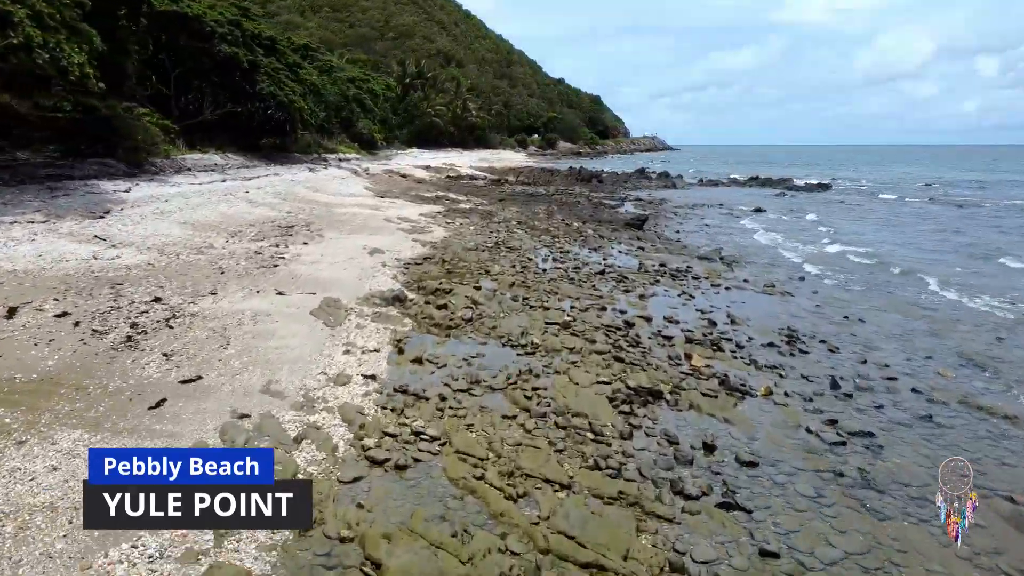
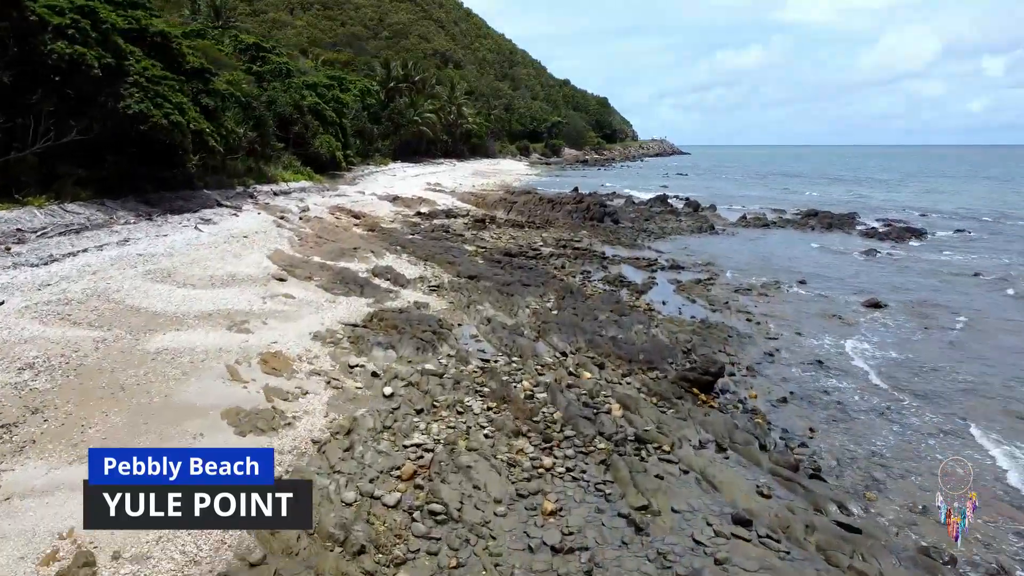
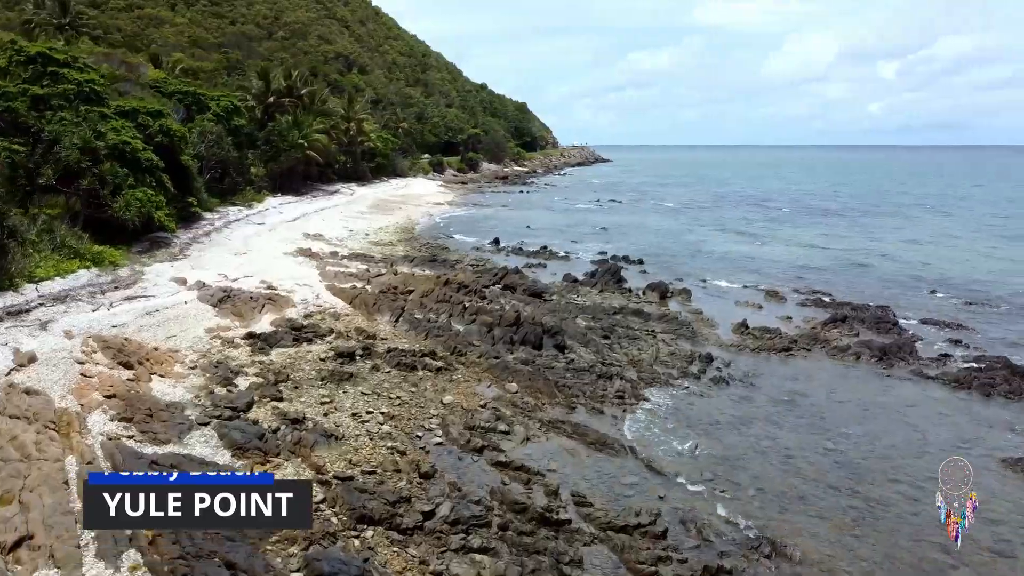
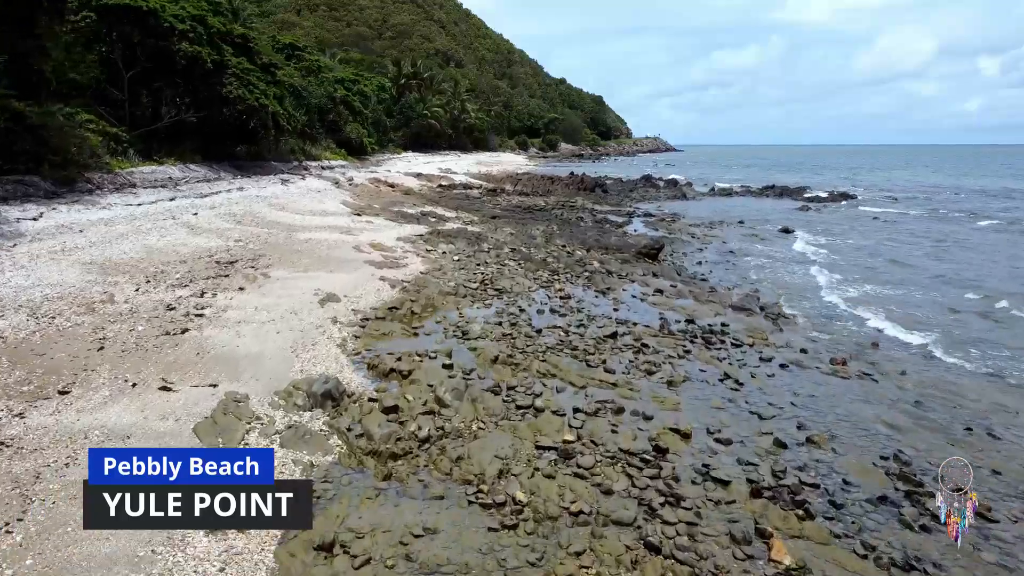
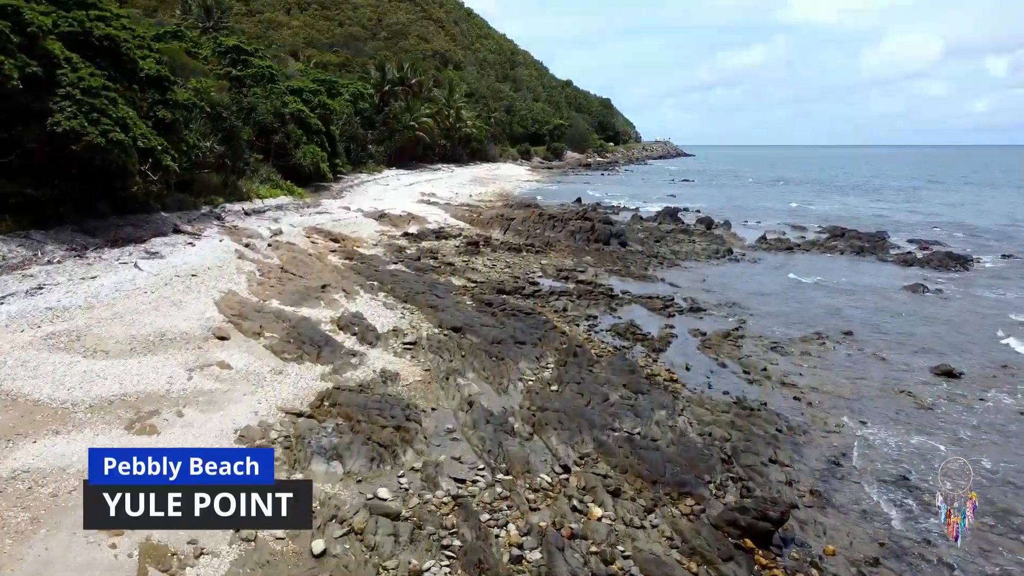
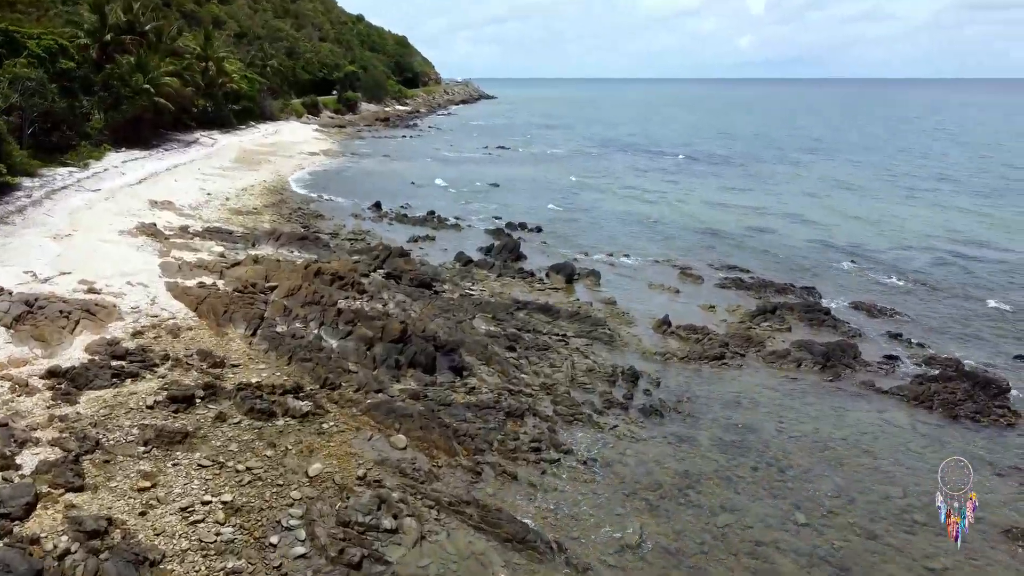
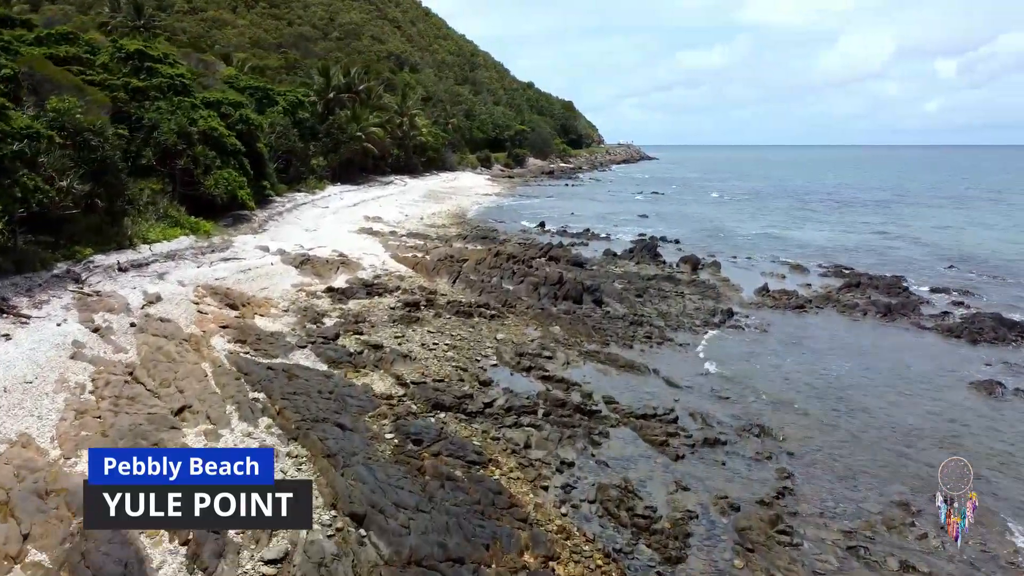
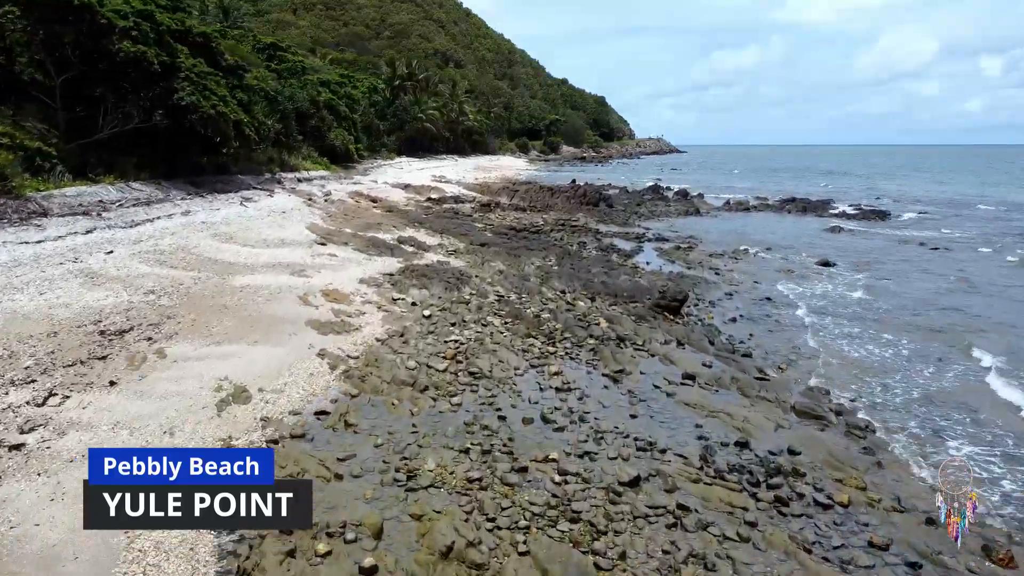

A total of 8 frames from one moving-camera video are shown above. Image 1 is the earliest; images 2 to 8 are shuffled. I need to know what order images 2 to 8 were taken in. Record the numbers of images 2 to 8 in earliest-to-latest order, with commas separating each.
4, 8, 2, 5, 7, 3, 6
